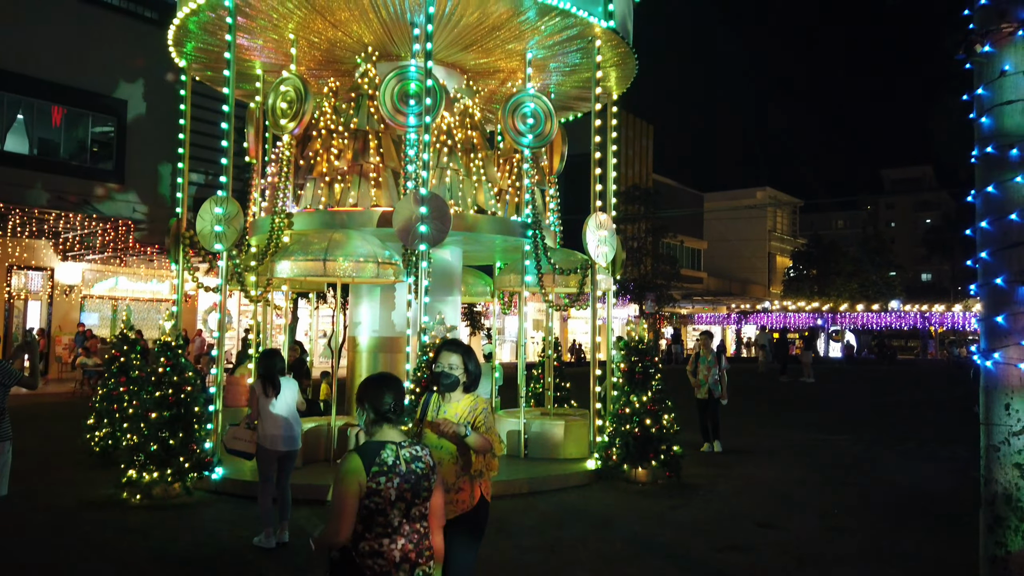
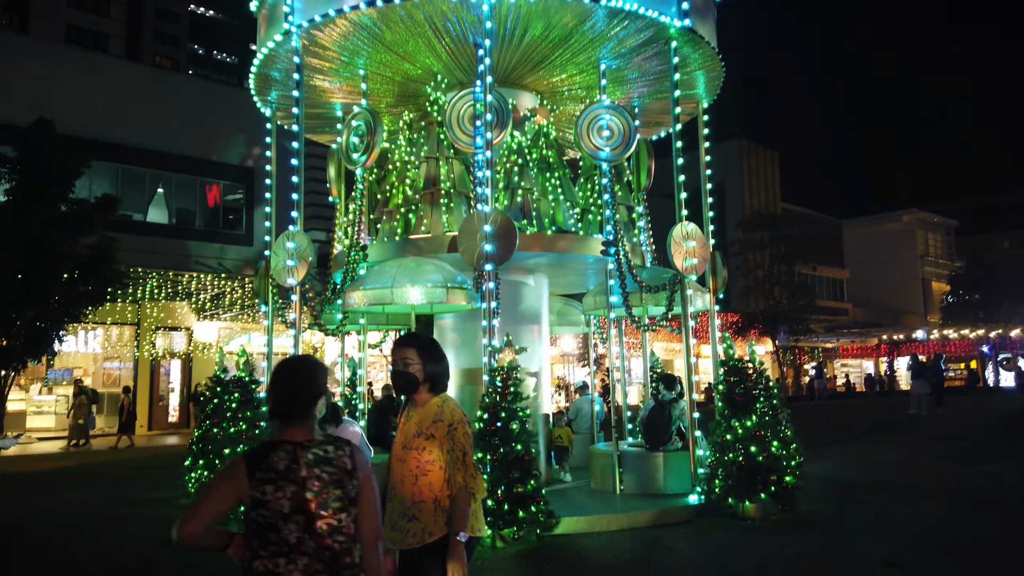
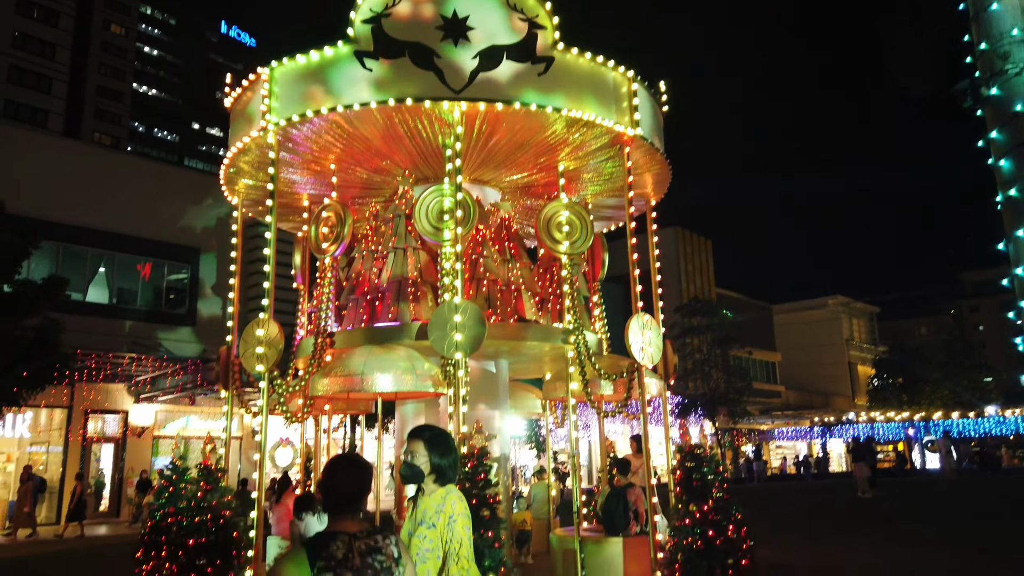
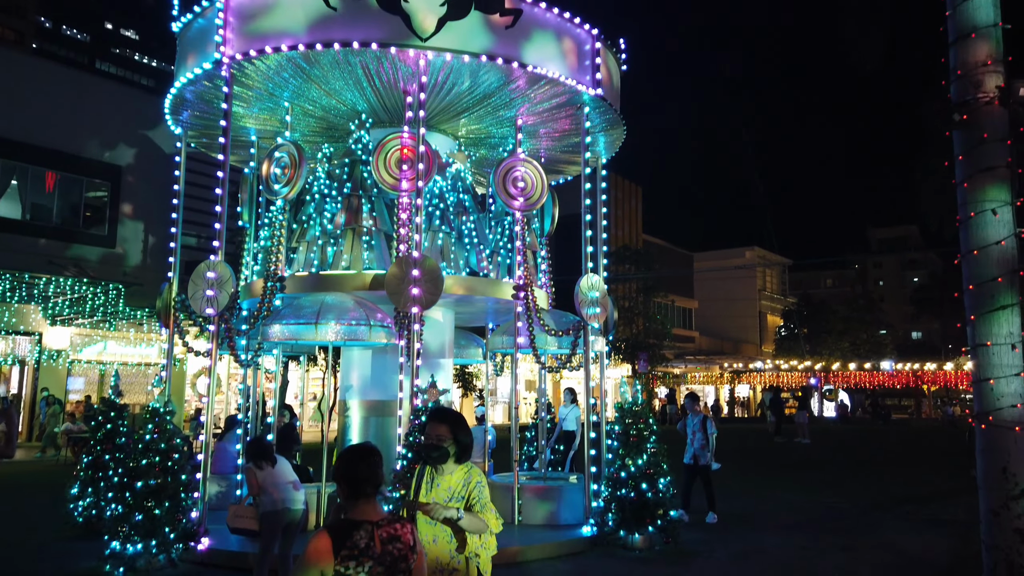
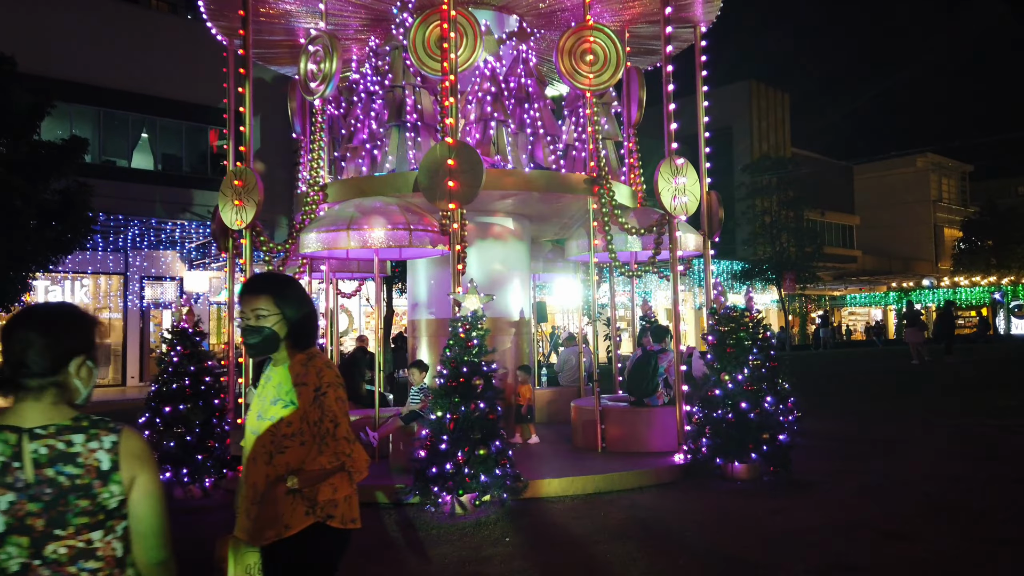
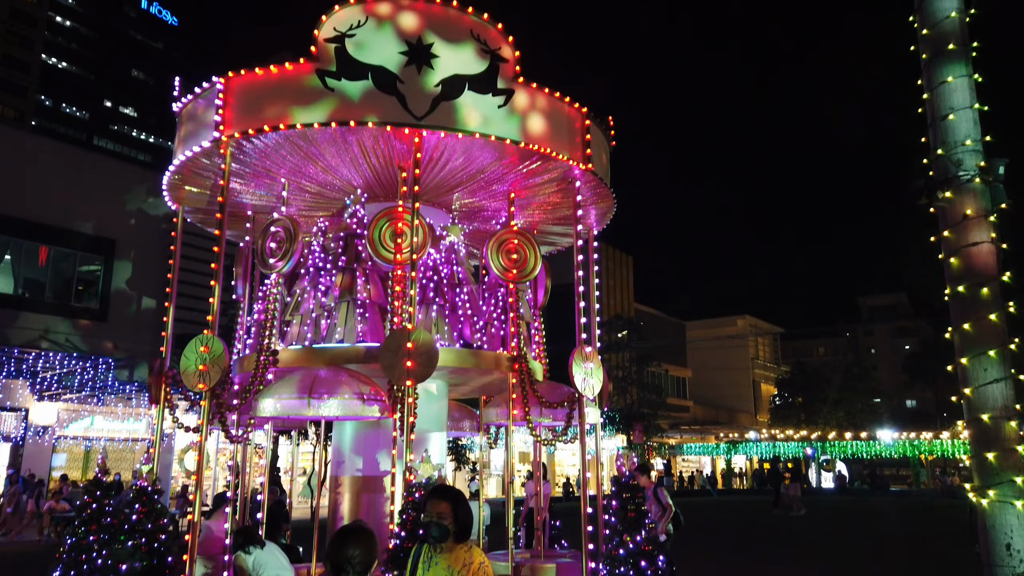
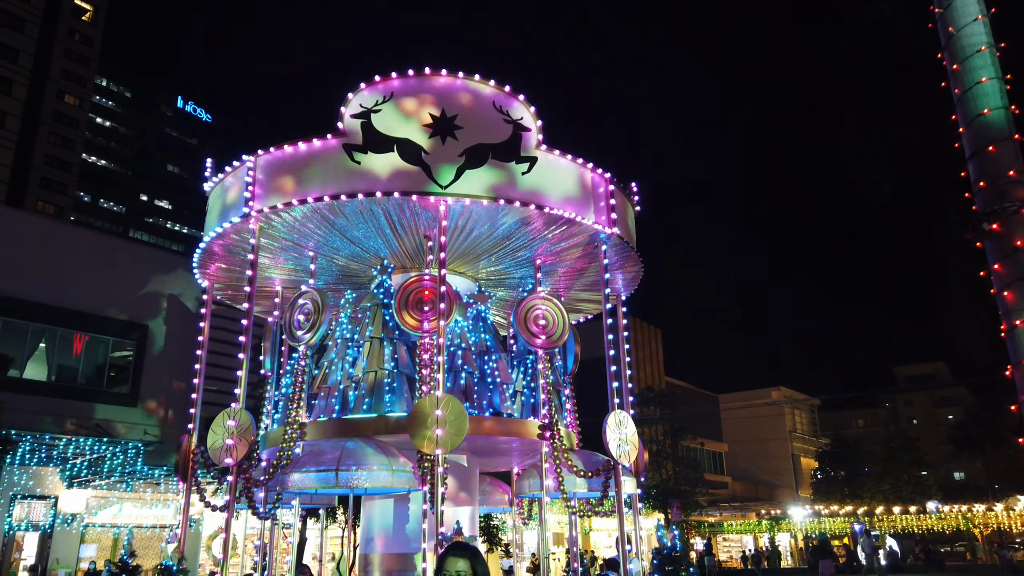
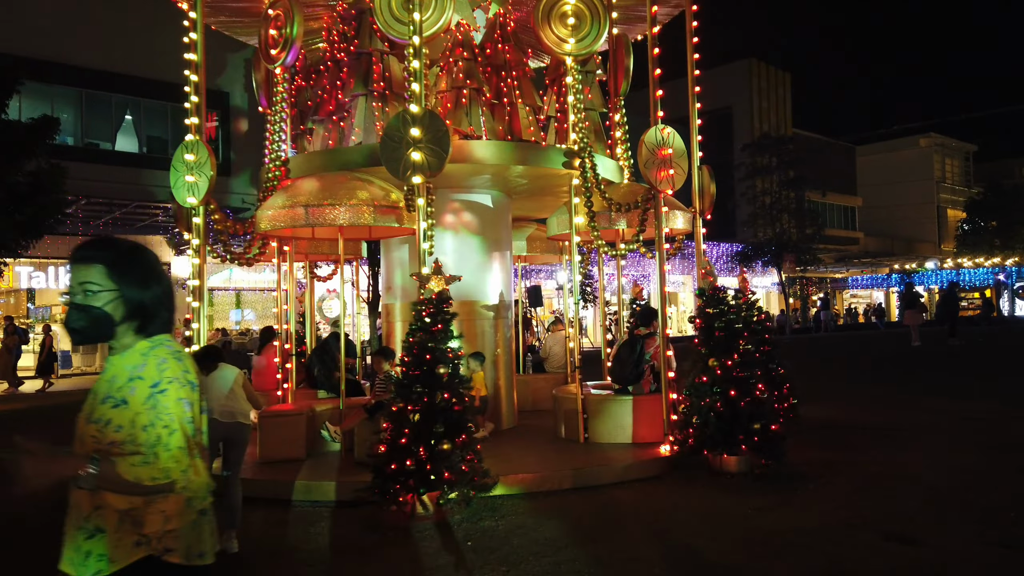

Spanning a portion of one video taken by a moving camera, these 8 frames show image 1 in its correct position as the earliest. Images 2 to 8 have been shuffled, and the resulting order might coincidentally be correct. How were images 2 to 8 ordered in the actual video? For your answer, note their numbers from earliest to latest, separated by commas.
4, 6, 7, 3, 2, 5, 8
